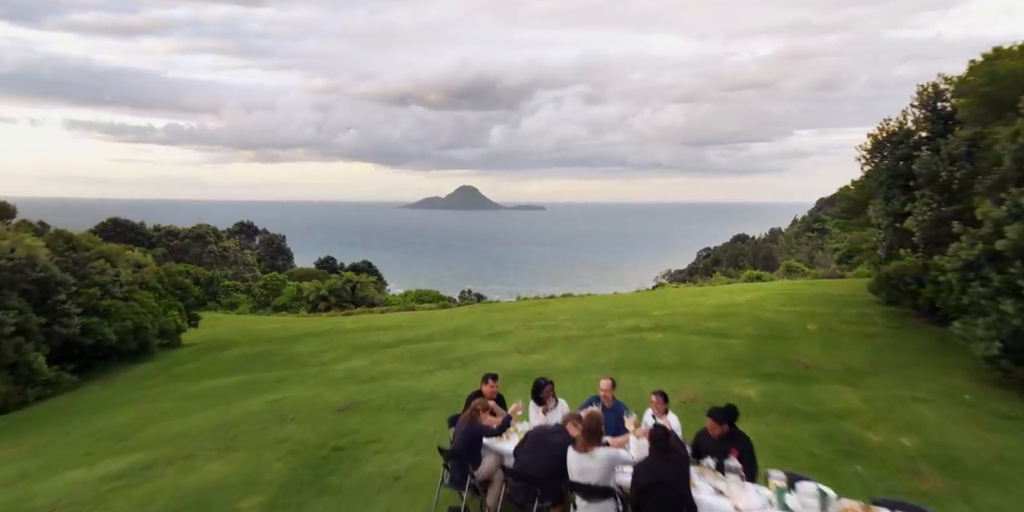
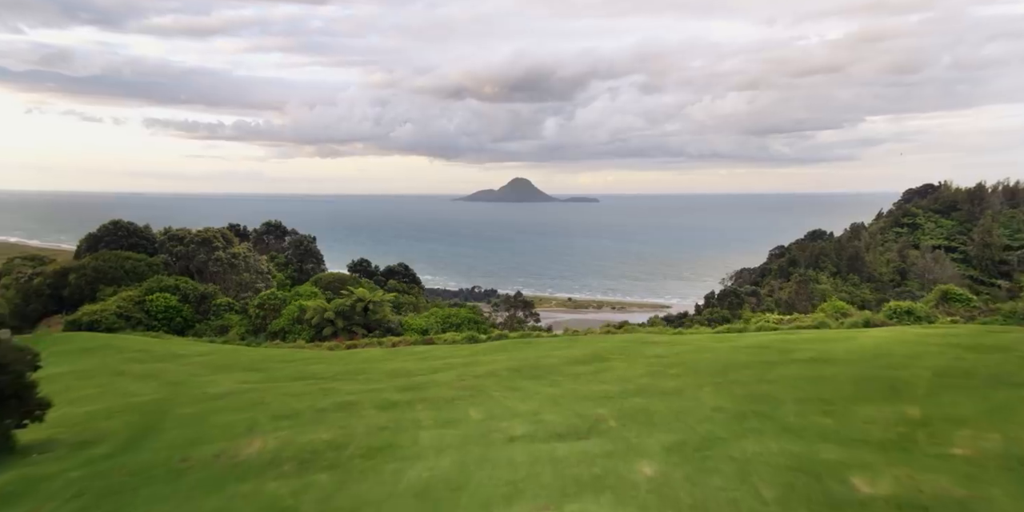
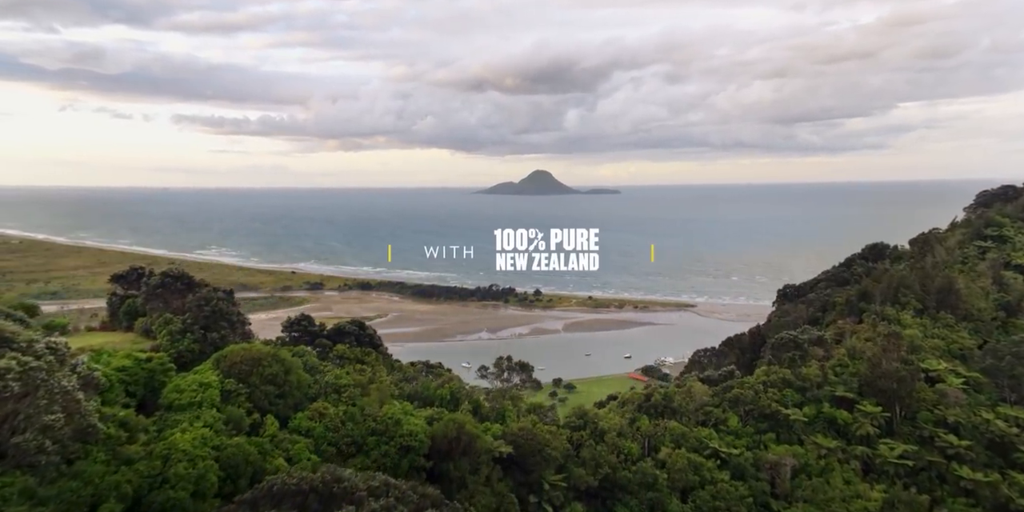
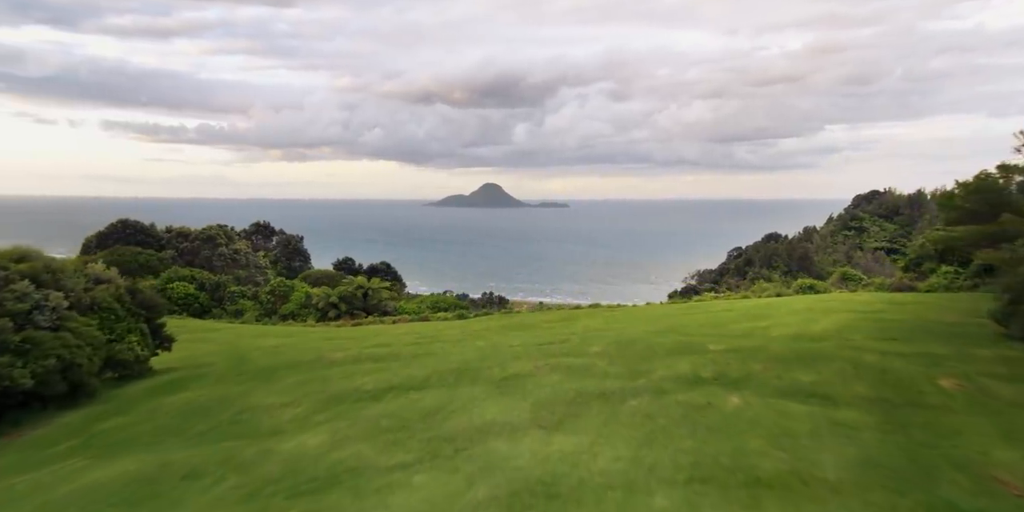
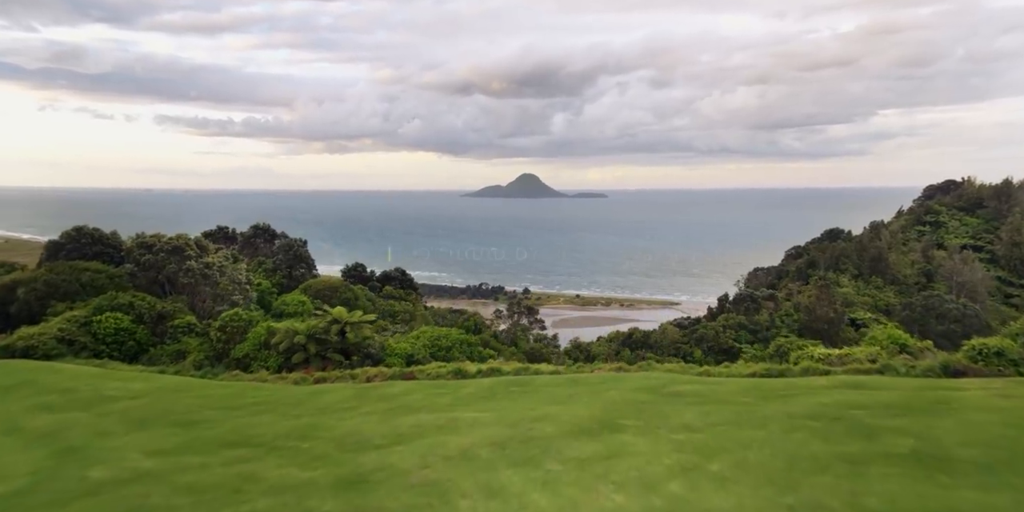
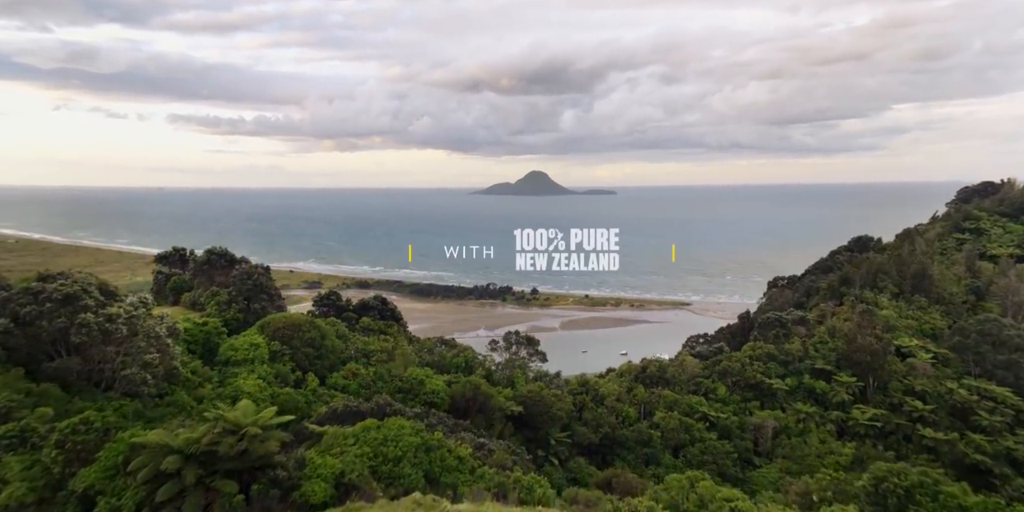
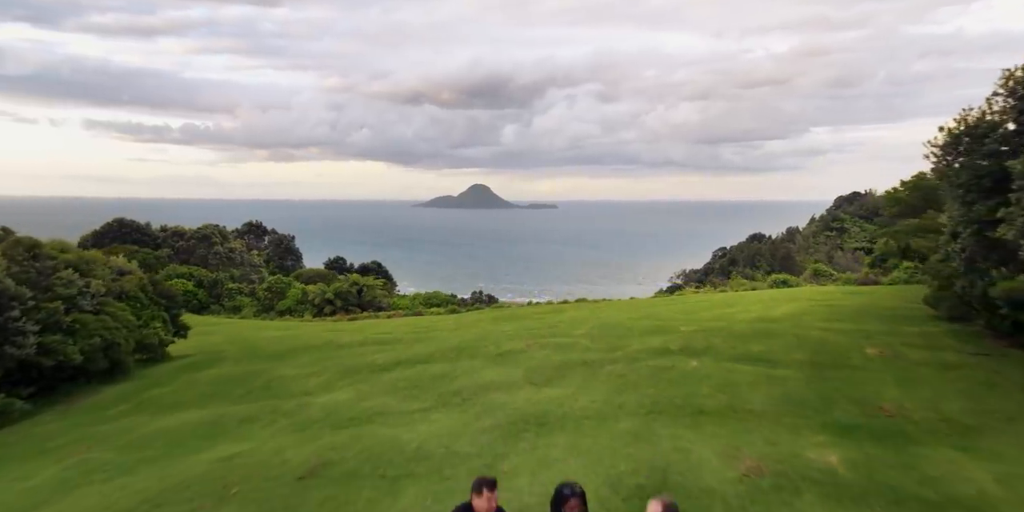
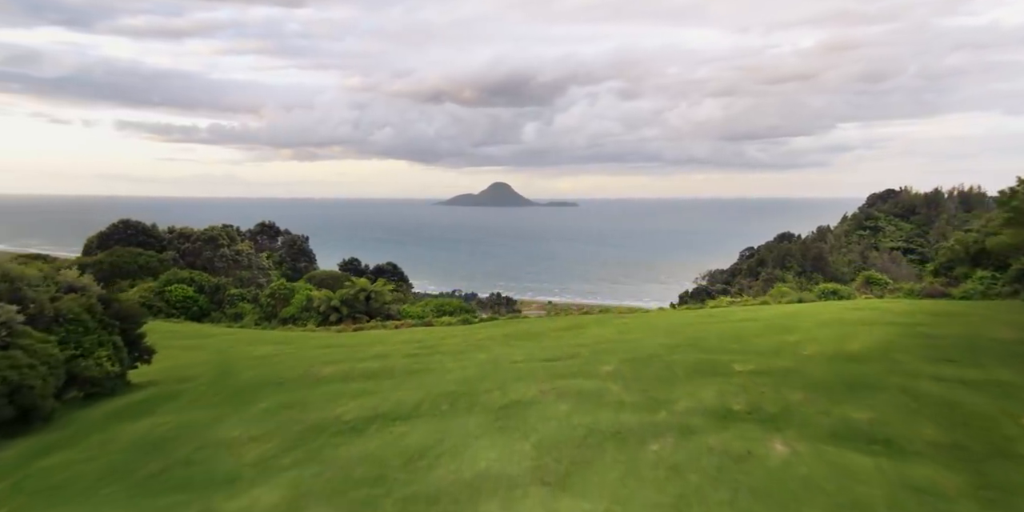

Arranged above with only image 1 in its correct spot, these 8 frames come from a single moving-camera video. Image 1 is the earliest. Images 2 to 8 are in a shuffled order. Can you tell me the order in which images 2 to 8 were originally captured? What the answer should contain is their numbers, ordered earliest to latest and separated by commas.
7, 4, 8, 2, 5, 6, 3
